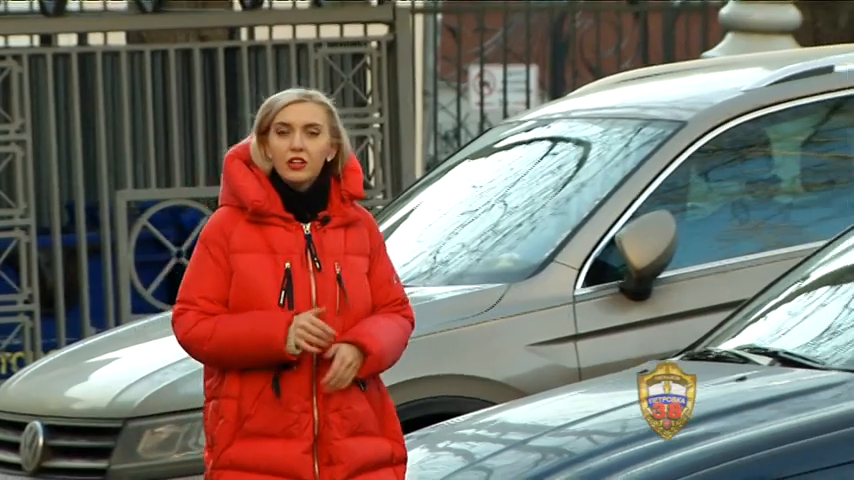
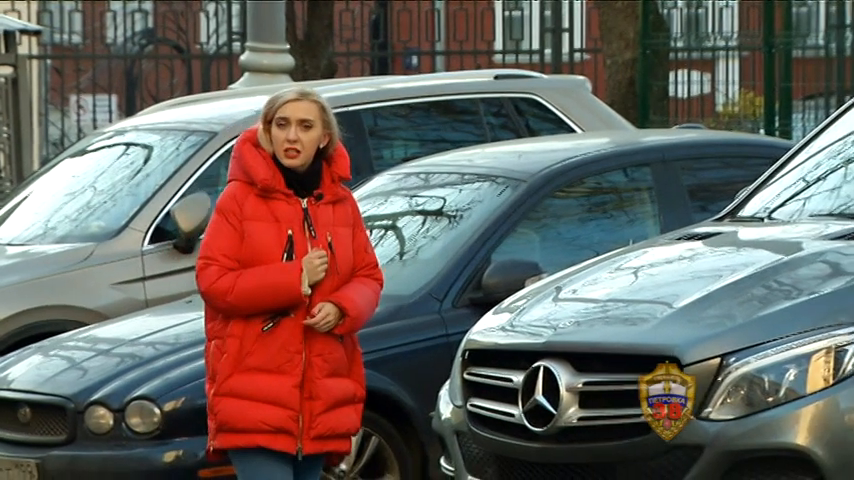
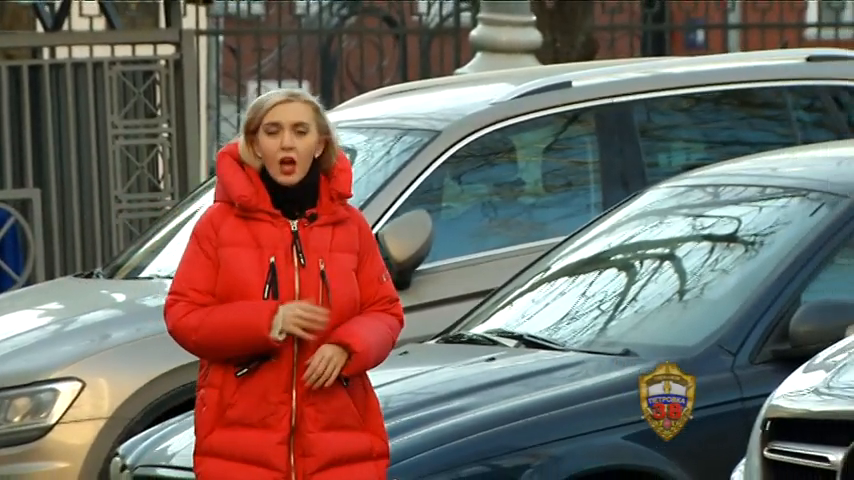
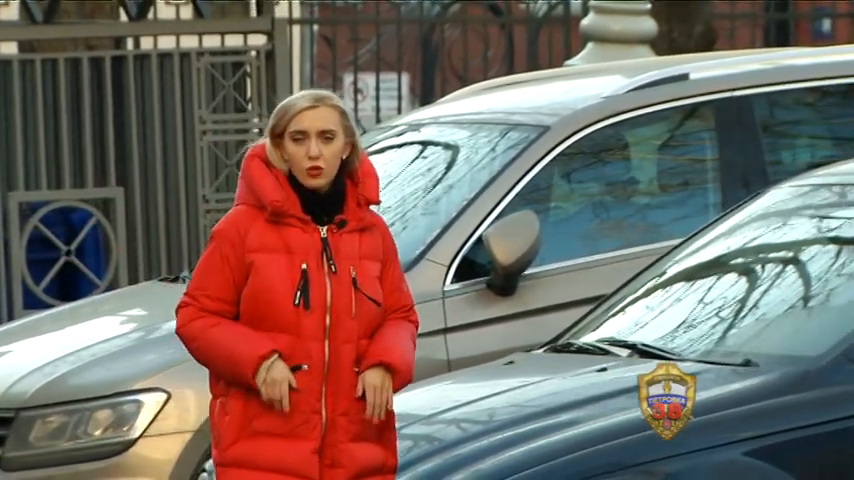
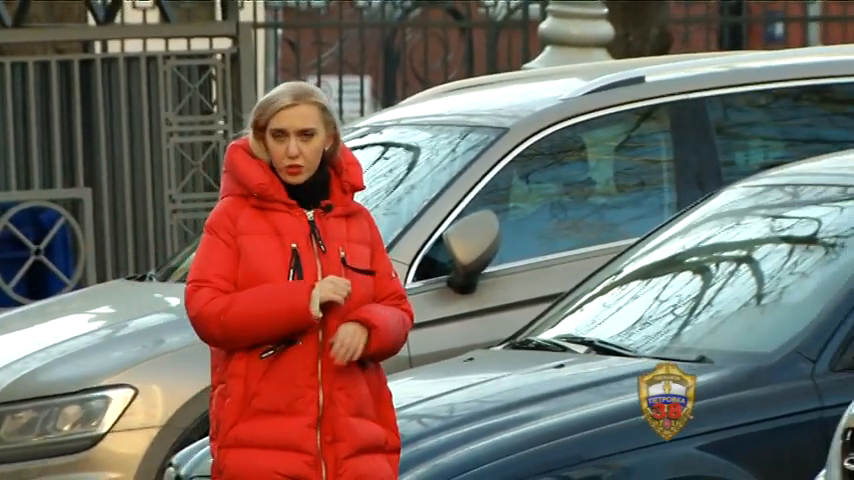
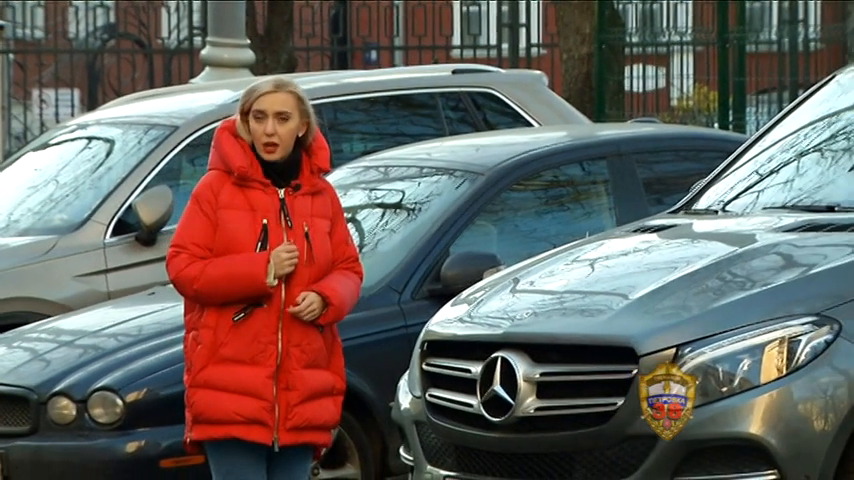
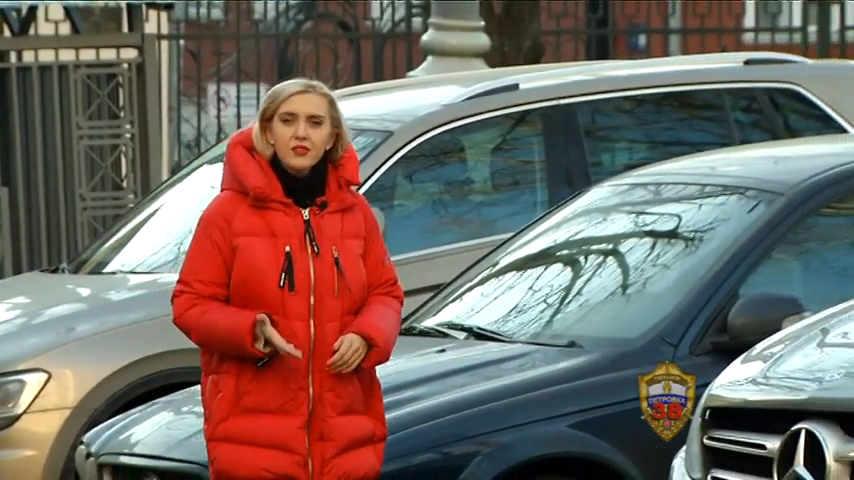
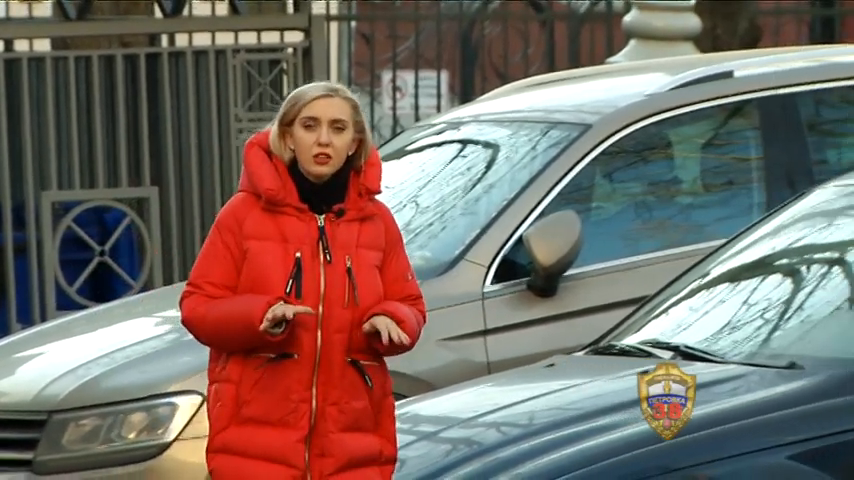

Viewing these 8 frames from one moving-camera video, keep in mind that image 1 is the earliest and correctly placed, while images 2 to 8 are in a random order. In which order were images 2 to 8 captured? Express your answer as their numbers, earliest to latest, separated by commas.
8, 4, 5, 3, 7, 2, 6
